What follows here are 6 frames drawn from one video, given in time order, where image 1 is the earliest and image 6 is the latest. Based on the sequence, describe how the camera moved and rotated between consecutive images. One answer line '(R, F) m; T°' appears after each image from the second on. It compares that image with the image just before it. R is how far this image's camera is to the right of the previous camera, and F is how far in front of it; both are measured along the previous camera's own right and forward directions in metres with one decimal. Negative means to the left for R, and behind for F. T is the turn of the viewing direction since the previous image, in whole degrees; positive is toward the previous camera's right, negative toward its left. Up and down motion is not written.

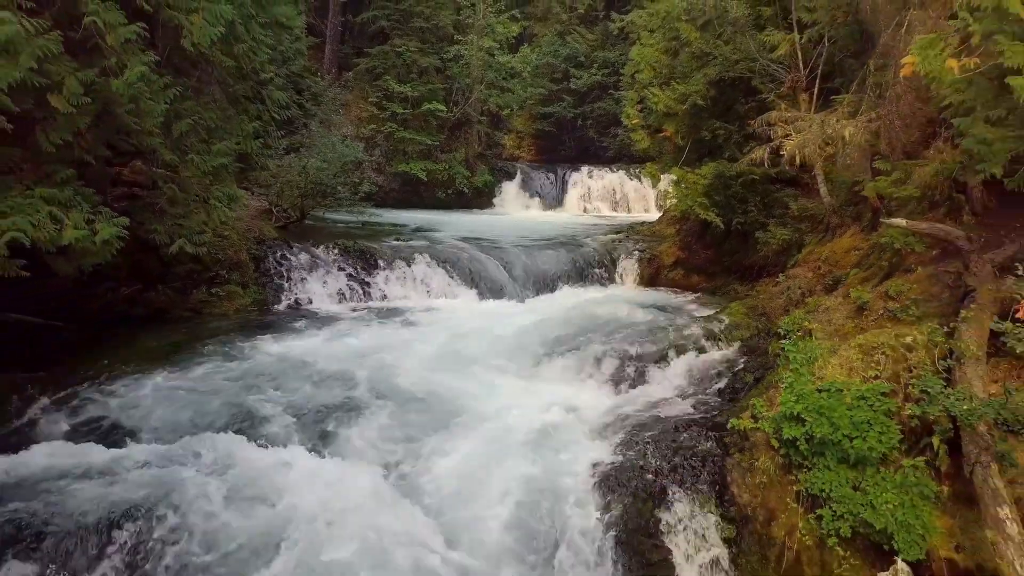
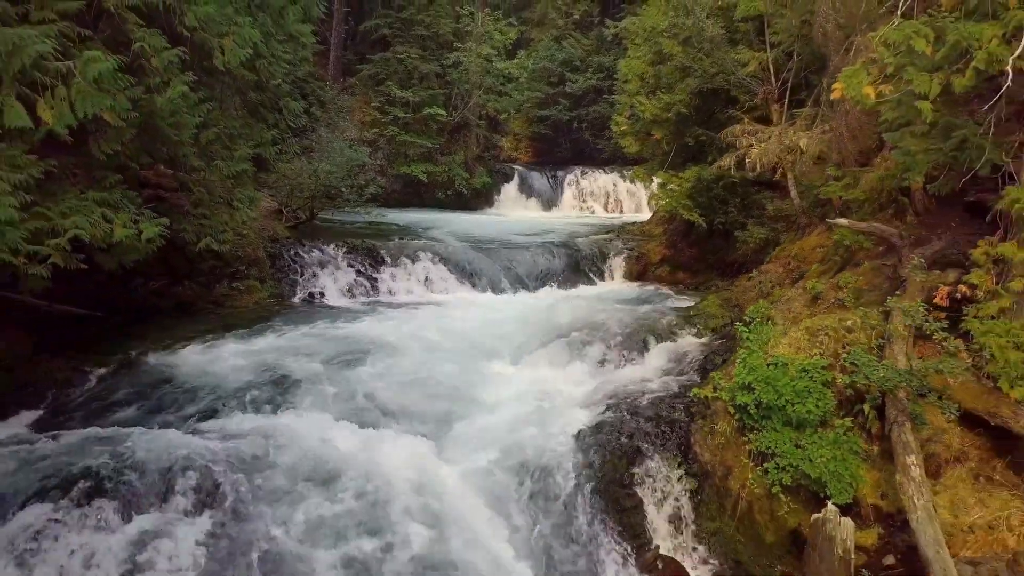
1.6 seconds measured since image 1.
(0.0, -0.7) m; 0°
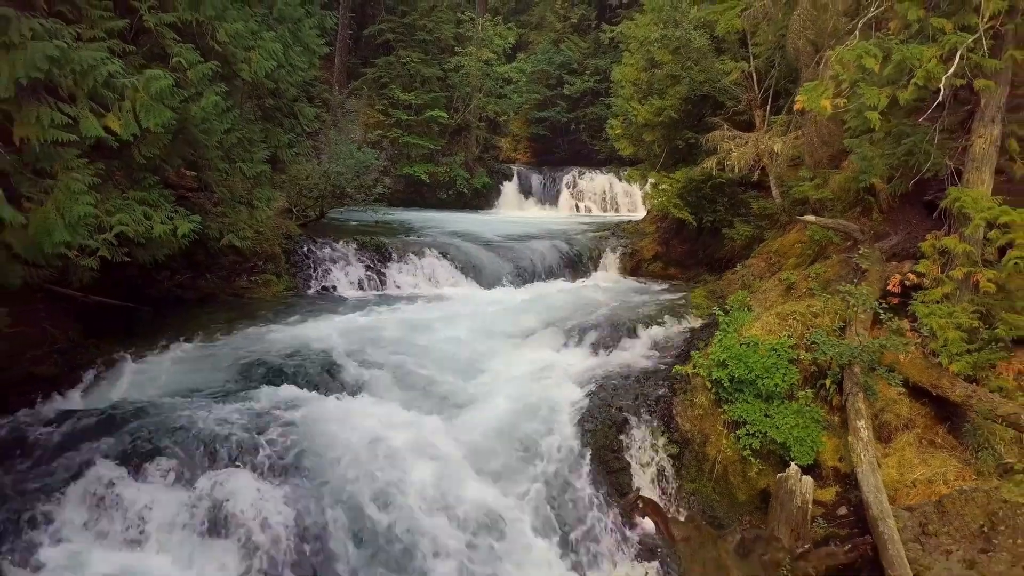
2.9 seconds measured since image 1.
(0.0, -0.6) m; 0°
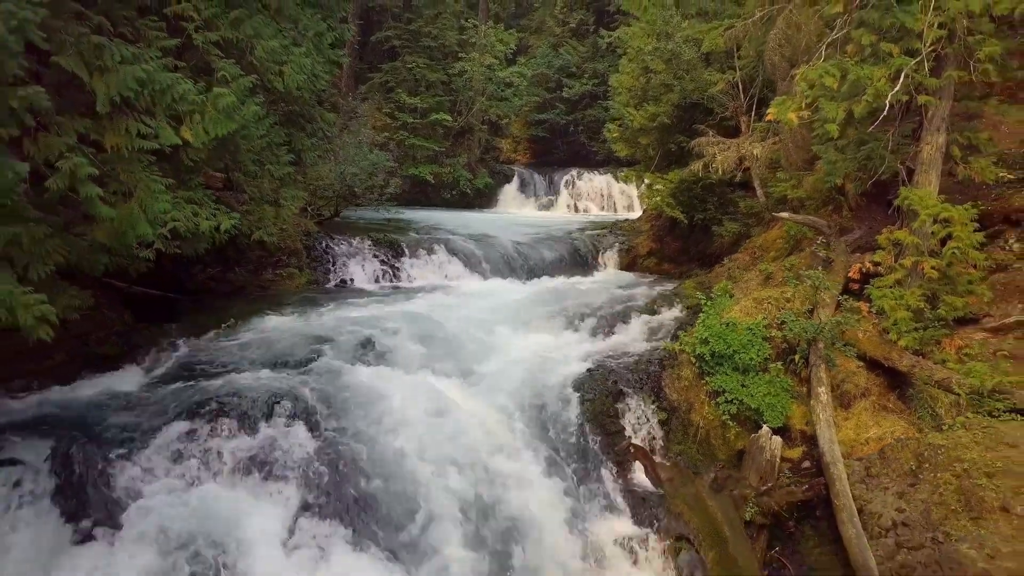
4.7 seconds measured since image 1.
(-0.1, -0.7) m; 0°
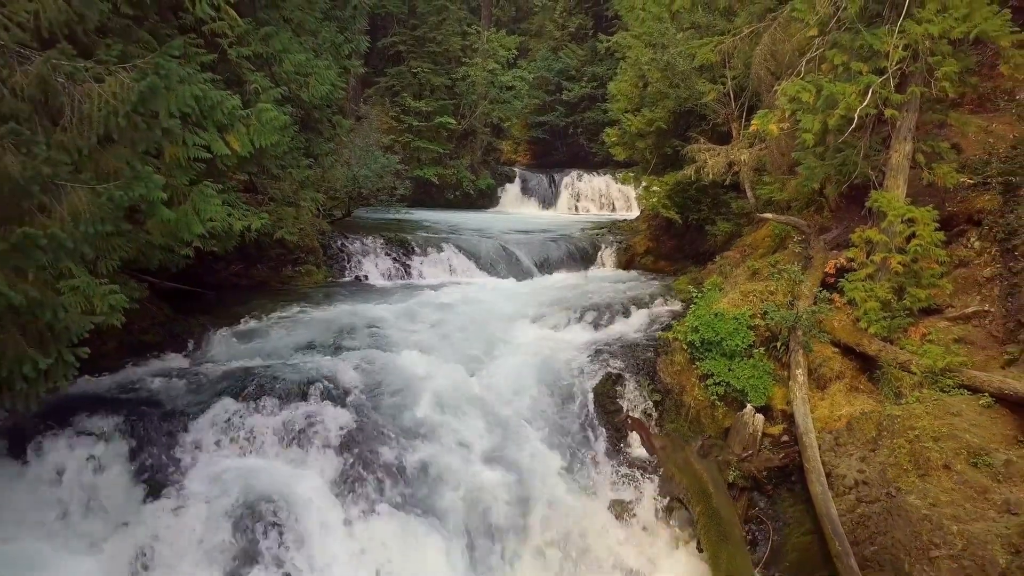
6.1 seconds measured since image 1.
(-0.1, -0.6) m; 0°
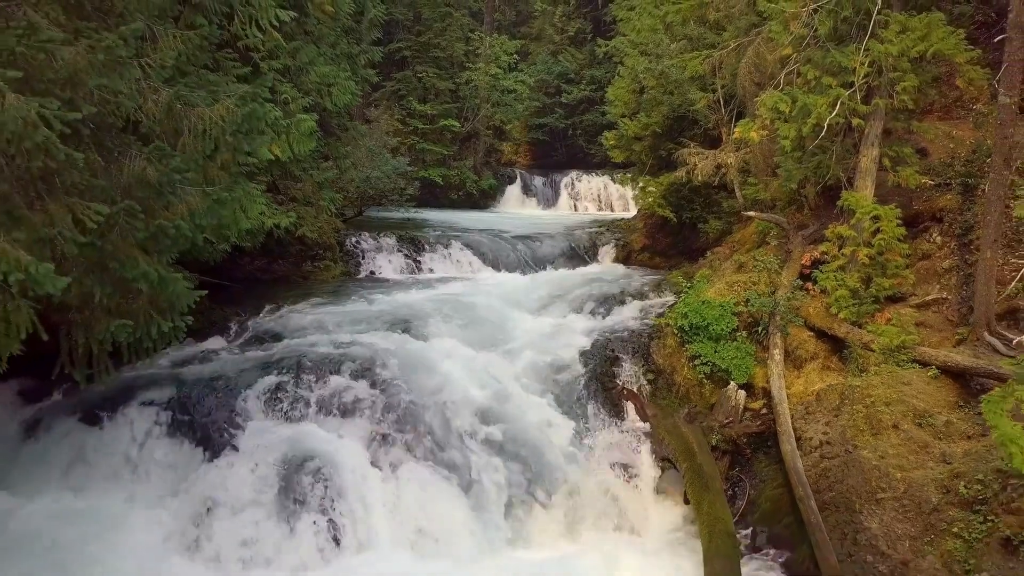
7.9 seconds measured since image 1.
(-0.1, -0.7) m; 0°
